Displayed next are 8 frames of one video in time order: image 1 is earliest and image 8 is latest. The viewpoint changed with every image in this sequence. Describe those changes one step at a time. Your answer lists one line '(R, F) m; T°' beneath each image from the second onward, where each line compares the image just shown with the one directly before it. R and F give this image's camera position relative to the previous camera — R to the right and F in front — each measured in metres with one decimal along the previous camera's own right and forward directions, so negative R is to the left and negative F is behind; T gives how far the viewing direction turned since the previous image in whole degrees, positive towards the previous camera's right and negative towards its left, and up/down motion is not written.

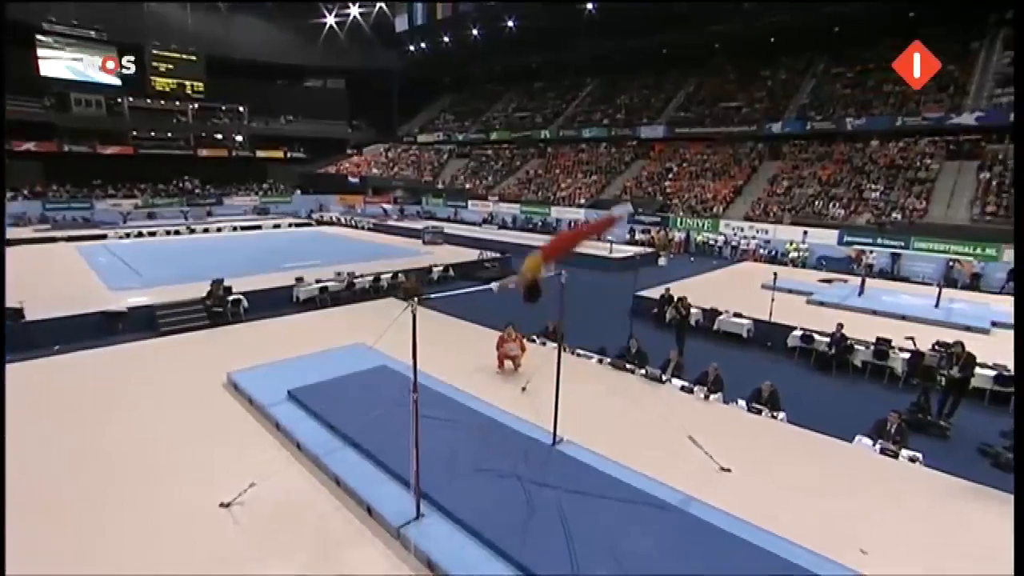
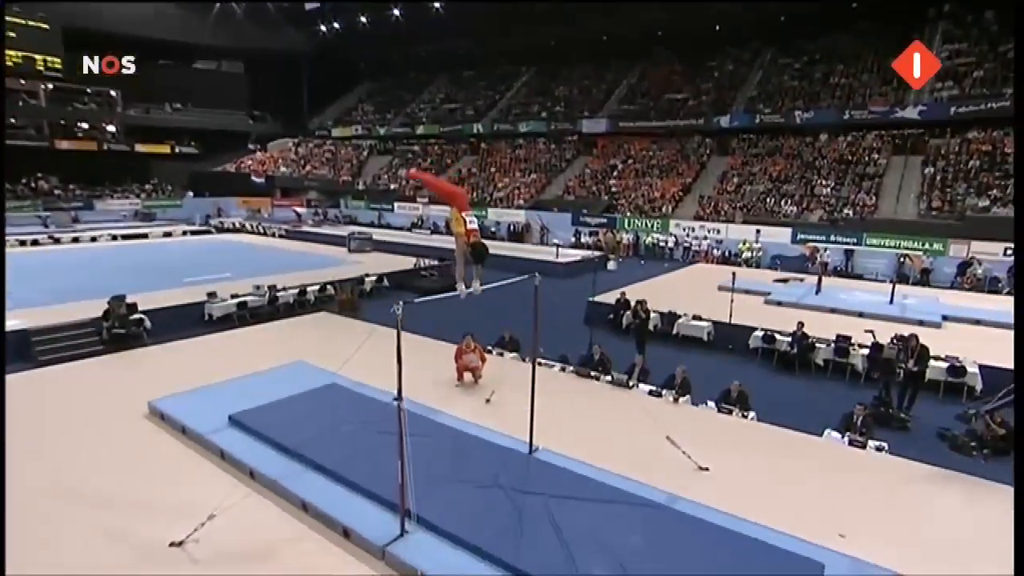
(-1.9, +1.6) m; +10°
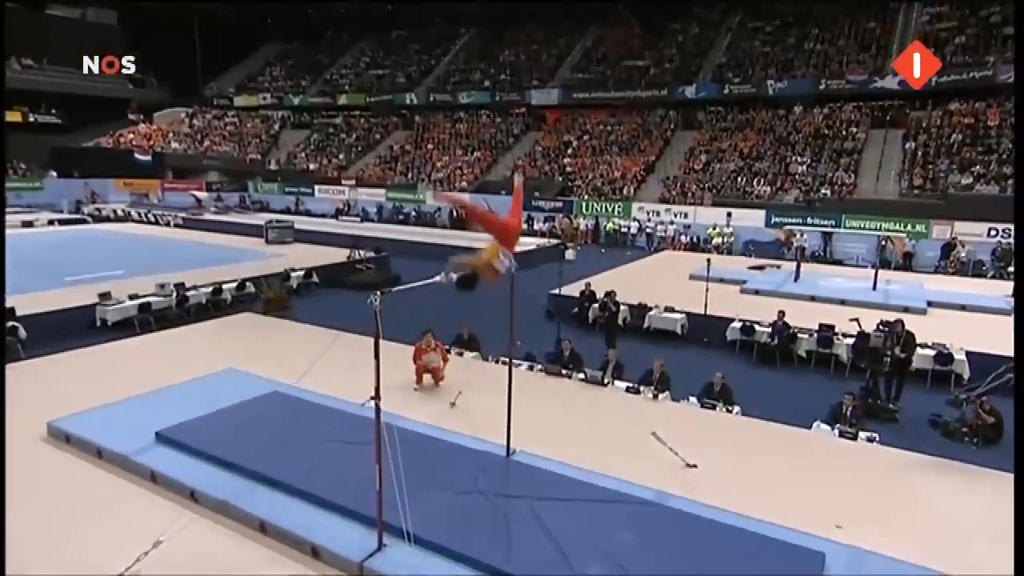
(-0.8, +2.0) m; +6°
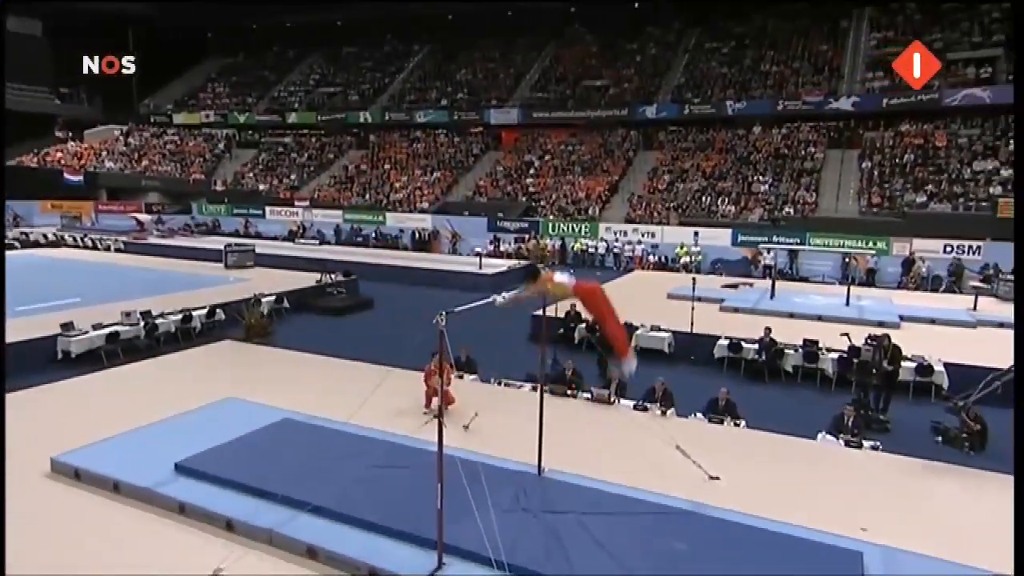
(-1.7, +0.4) m; +8°
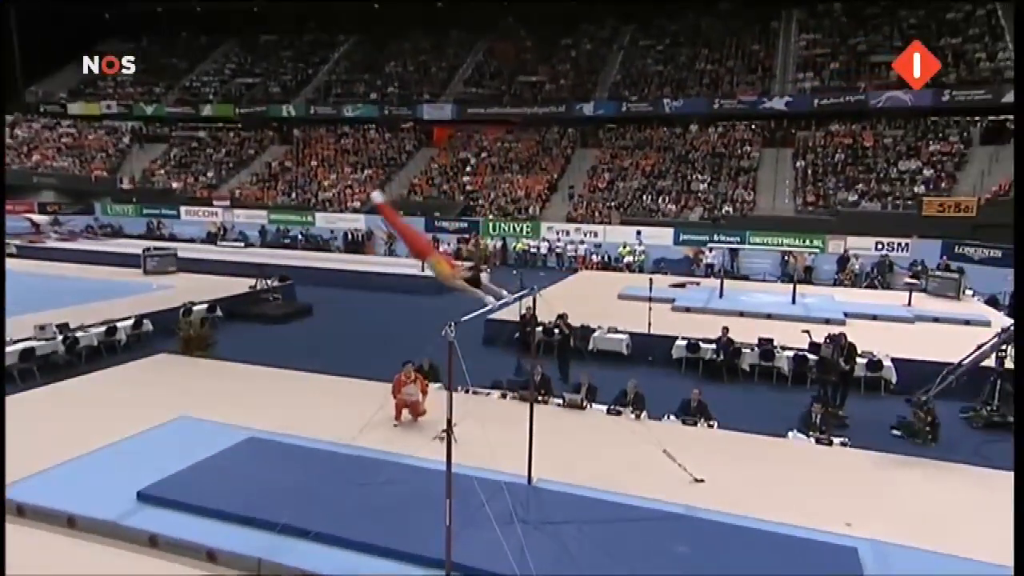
(-1.5, +0.7) m; +9°
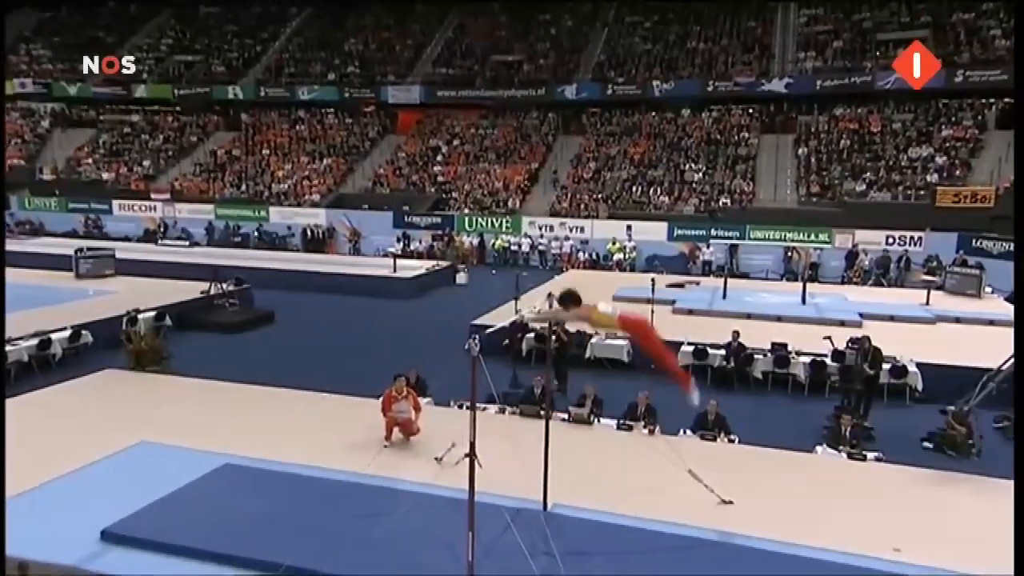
(-0.5, +1.6) m; +3°
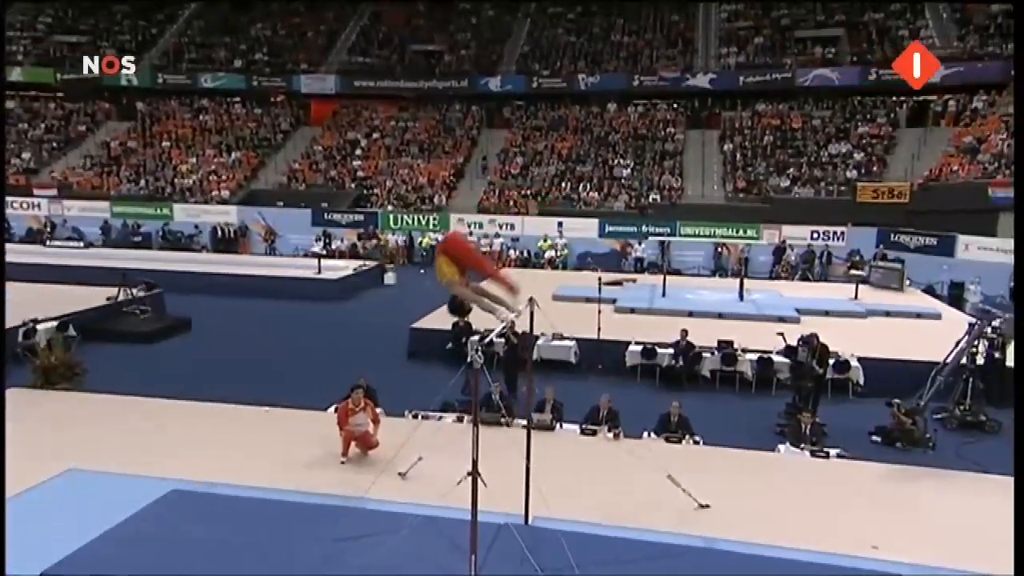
(-1.2, +0.7) m; +9°
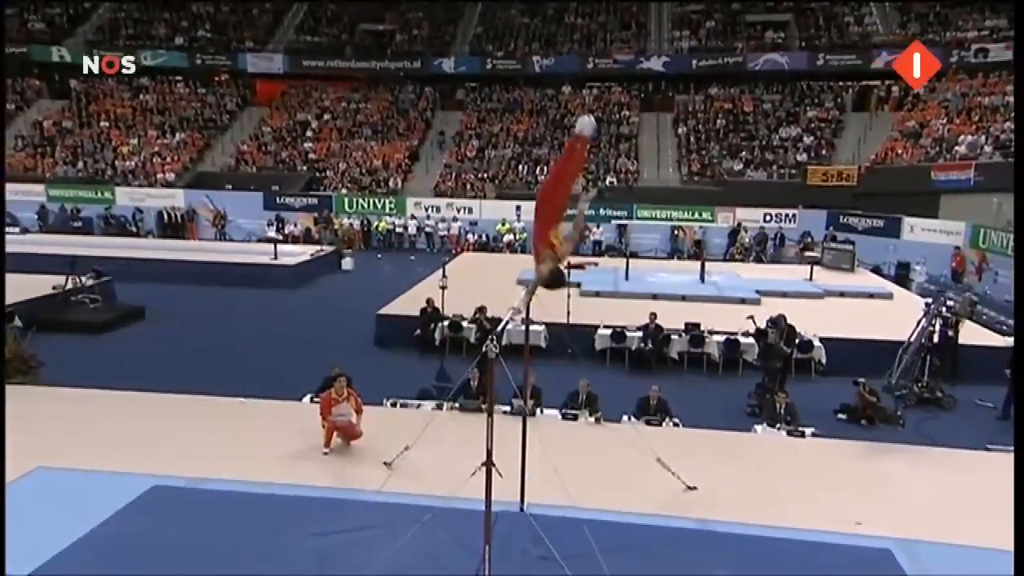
(-0.8, +0.3) m; +6°
